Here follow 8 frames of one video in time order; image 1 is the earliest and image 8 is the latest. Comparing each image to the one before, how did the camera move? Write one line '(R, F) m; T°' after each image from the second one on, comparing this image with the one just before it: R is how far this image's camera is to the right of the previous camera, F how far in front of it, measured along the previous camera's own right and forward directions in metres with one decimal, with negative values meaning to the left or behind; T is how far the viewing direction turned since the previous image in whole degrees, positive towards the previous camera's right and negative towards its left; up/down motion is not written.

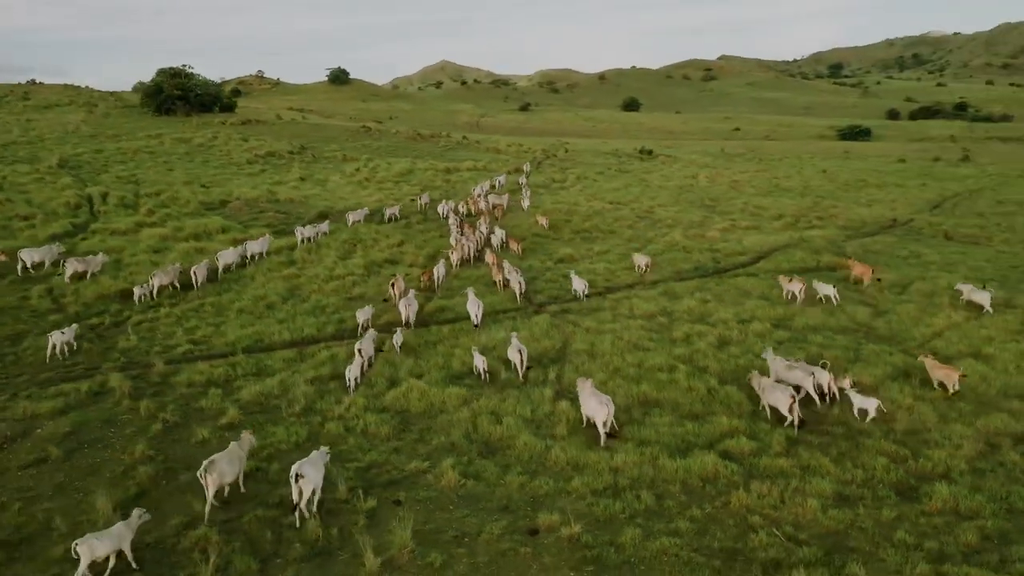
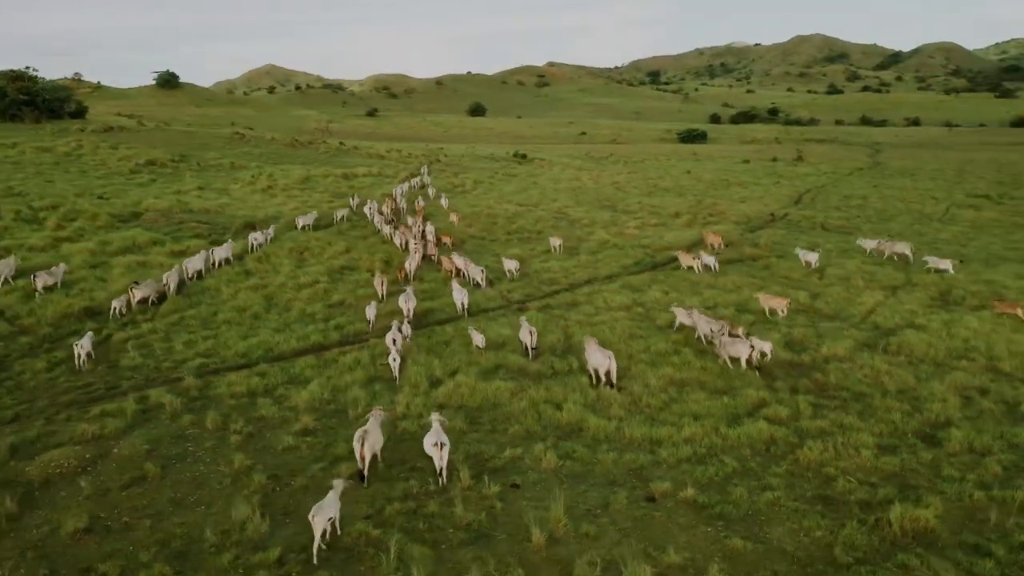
(-3.3, -0.4) m; +11°
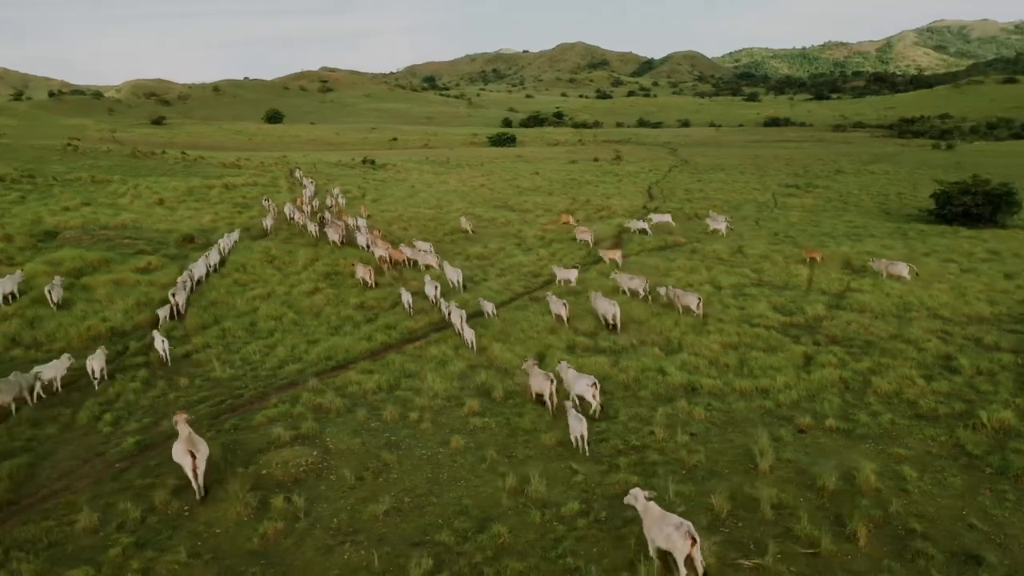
(-5.5, -0.7) m; +15°
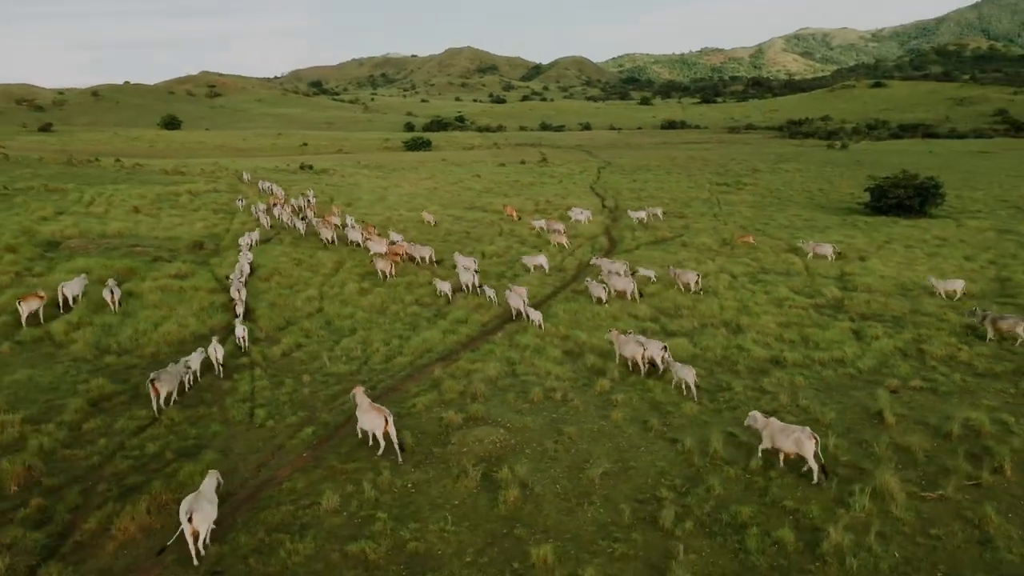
(-3.9, -0.7) m; +8°
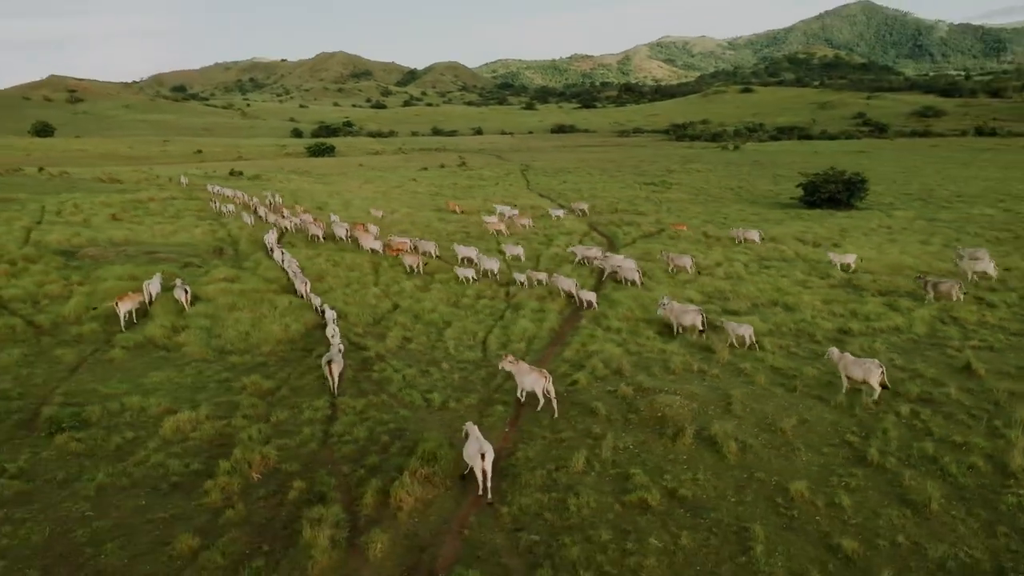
(-4.6, -0.8) m; +9°
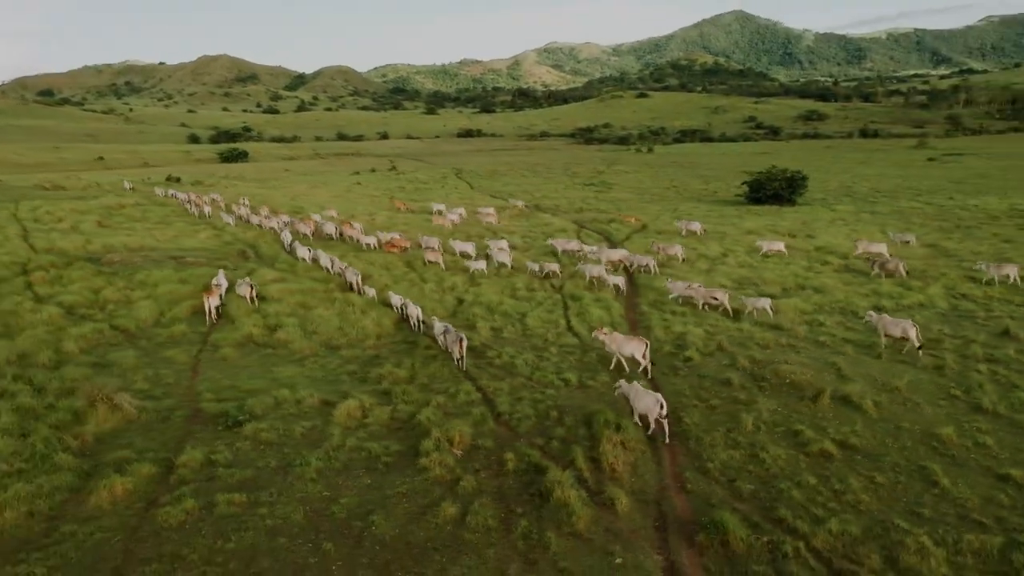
(-4.1, -0.7) m; +8°
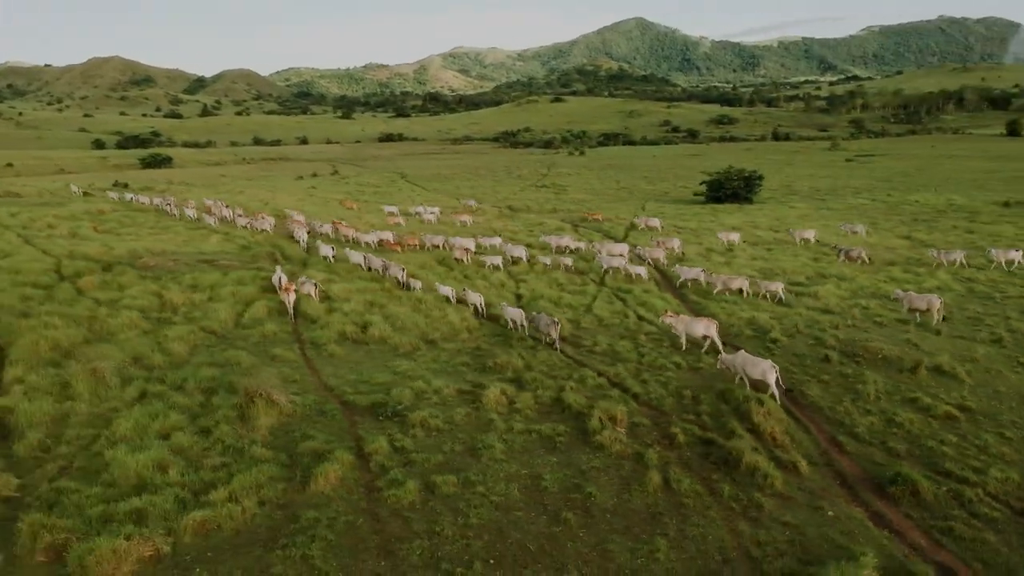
(-3.8, -0.5) m; +6°
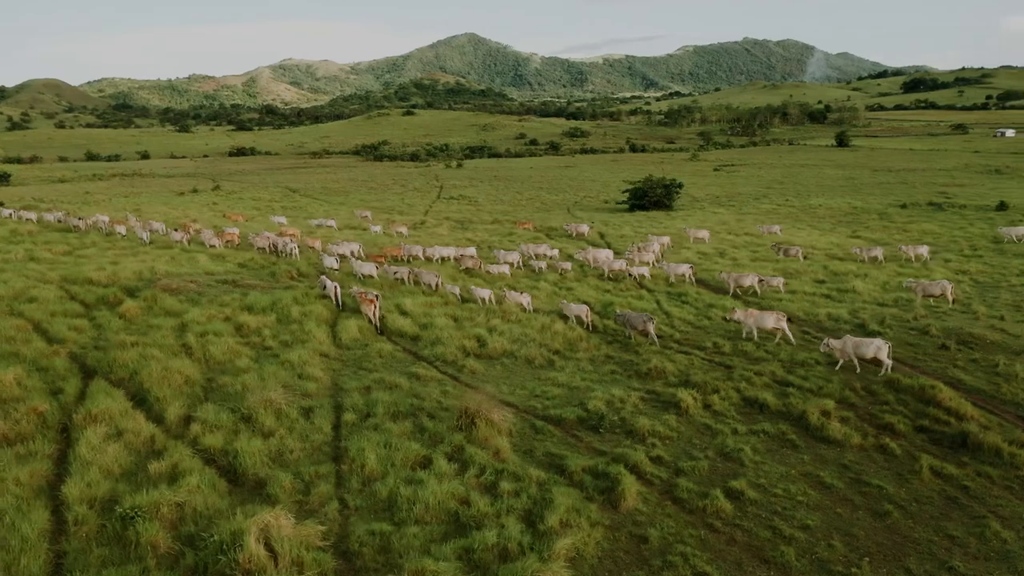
(-5.7, +0.9) m; +11°
